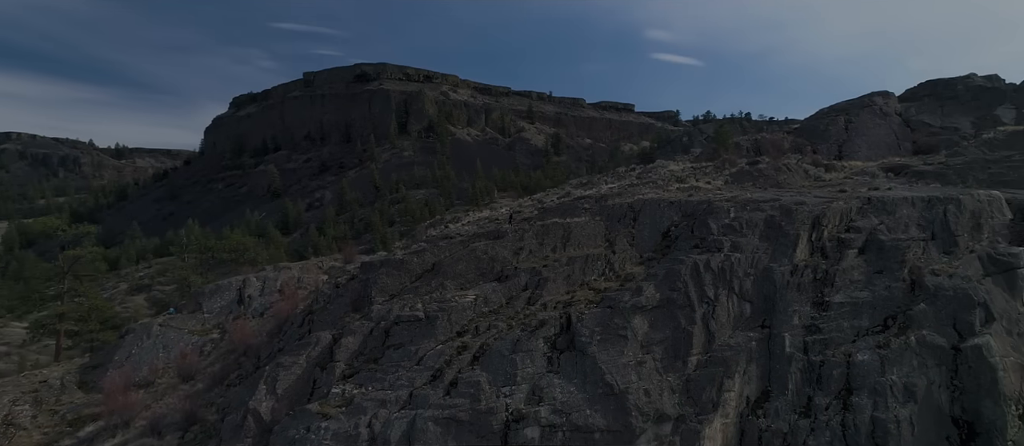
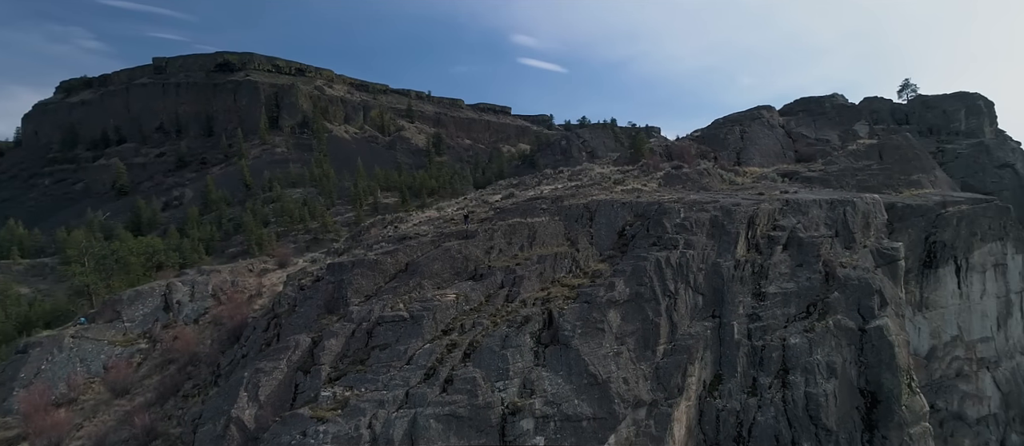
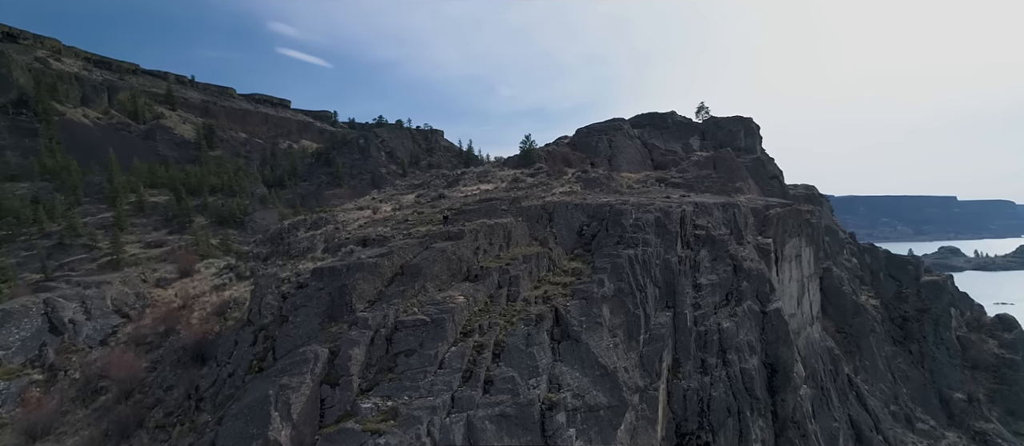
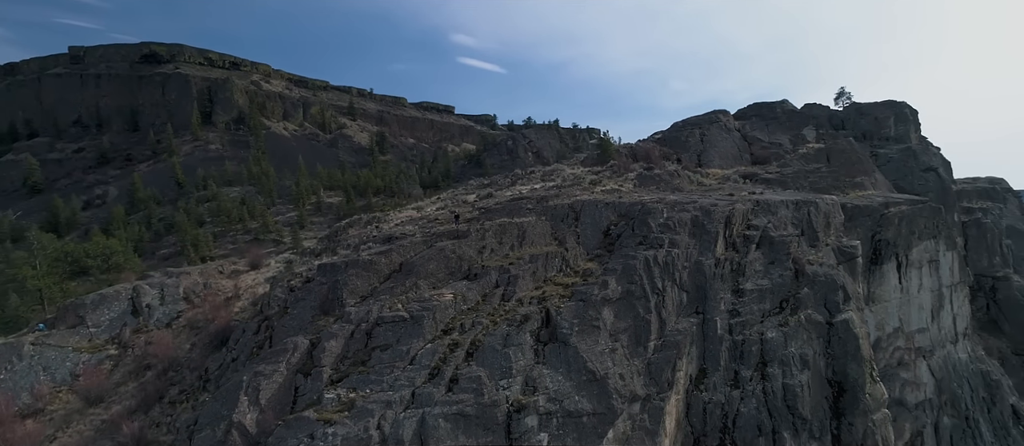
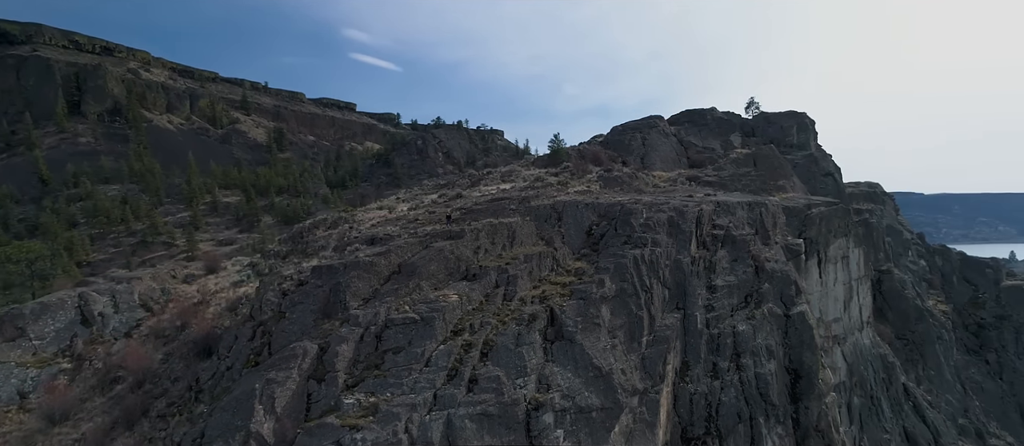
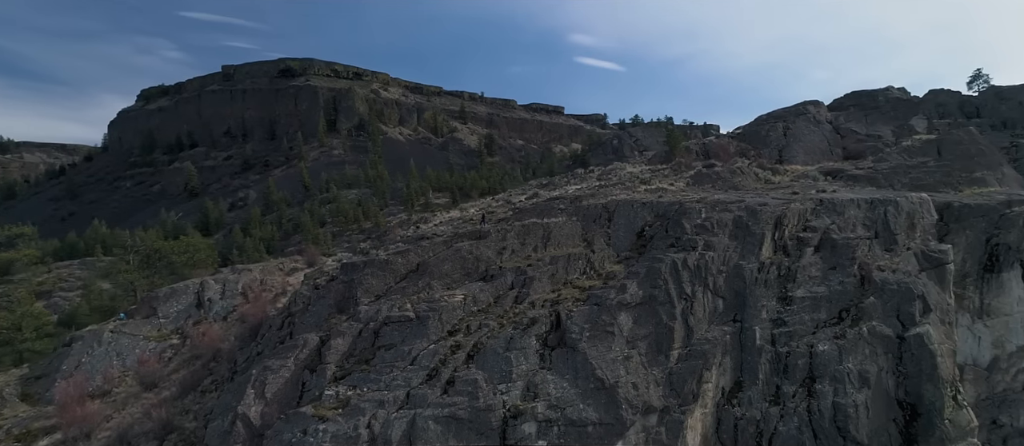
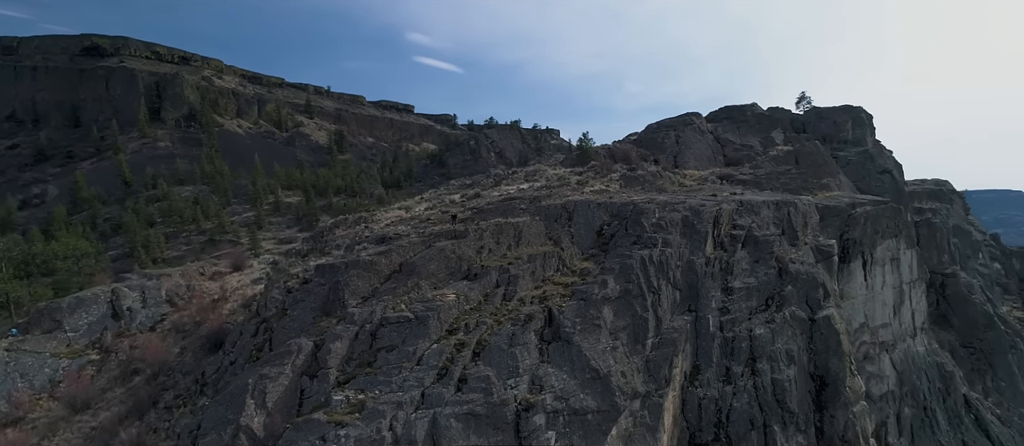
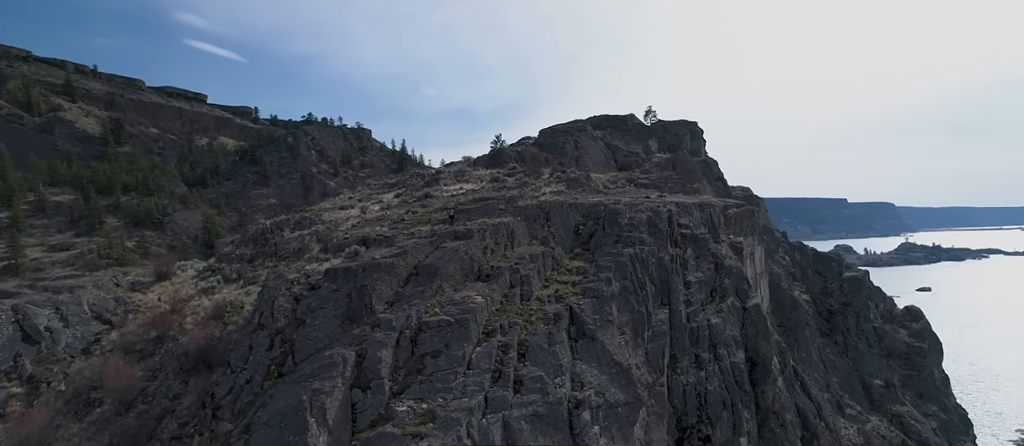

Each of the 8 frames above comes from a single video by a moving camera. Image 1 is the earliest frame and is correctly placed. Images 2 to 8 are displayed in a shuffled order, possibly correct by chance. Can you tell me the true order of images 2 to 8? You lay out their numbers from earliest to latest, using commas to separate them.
6, 2, 4, 7, 5, 3, 8
